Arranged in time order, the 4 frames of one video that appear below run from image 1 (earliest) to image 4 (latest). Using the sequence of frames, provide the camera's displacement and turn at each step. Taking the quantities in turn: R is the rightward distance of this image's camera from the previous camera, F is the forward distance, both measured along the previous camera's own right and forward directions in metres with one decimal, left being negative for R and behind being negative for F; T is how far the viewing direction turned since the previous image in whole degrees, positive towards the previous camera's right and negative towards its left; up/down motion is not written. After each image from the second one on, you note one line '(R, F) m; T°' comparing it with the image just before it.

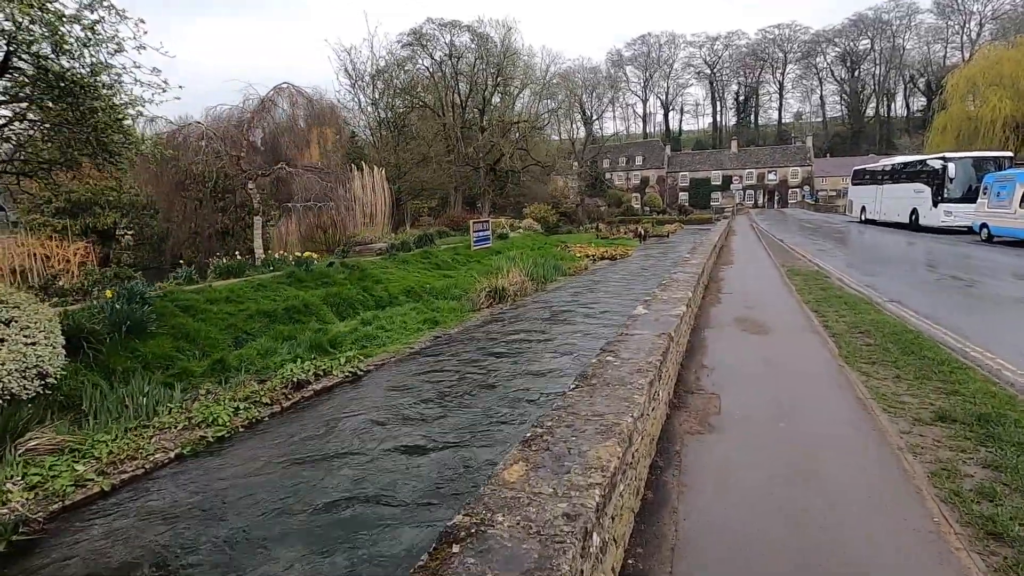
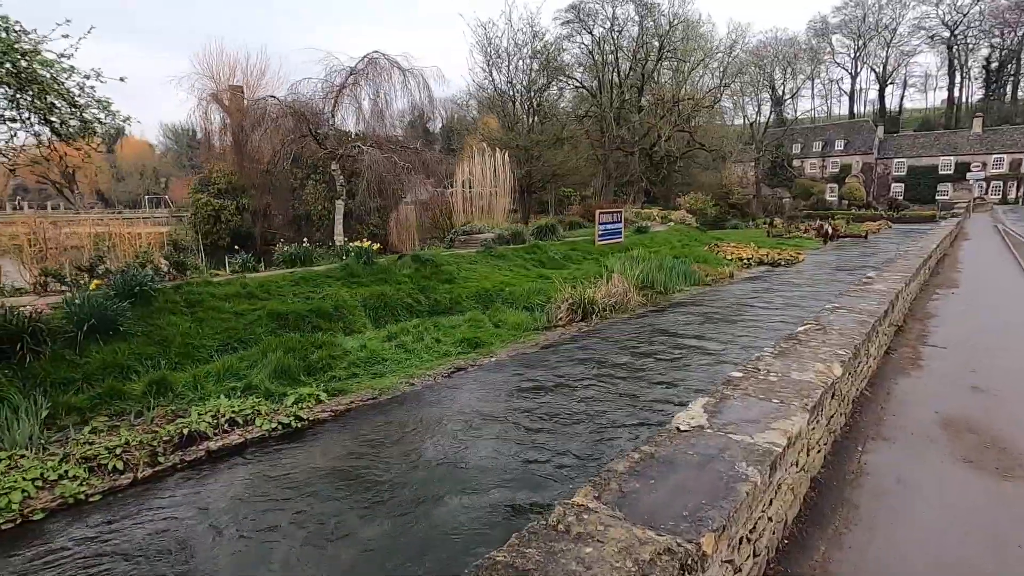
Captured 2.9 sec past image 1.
(+1.2, +2.7) m; -18°
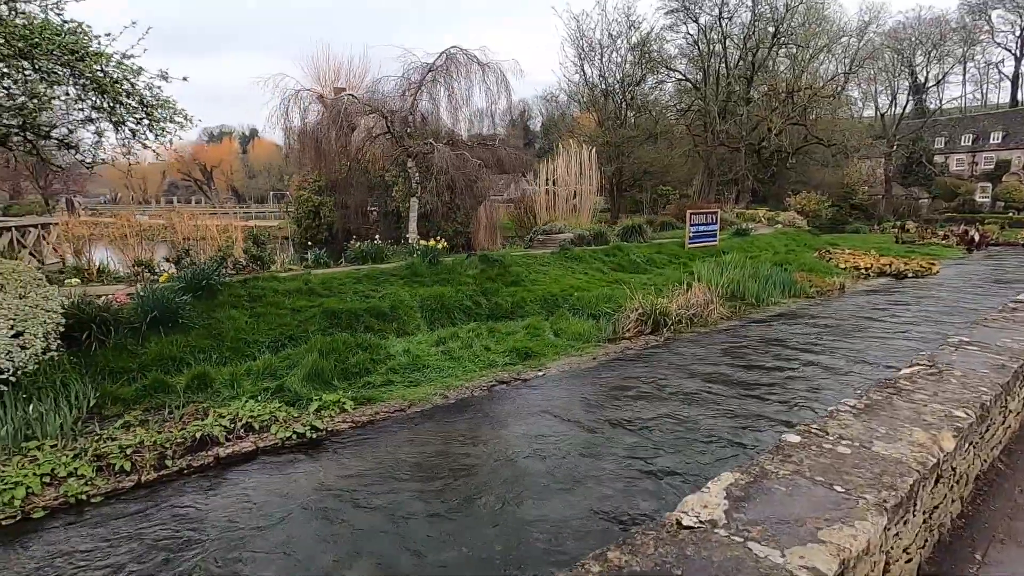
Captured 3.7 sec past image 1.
(+0.5, +0.6) m; -10°
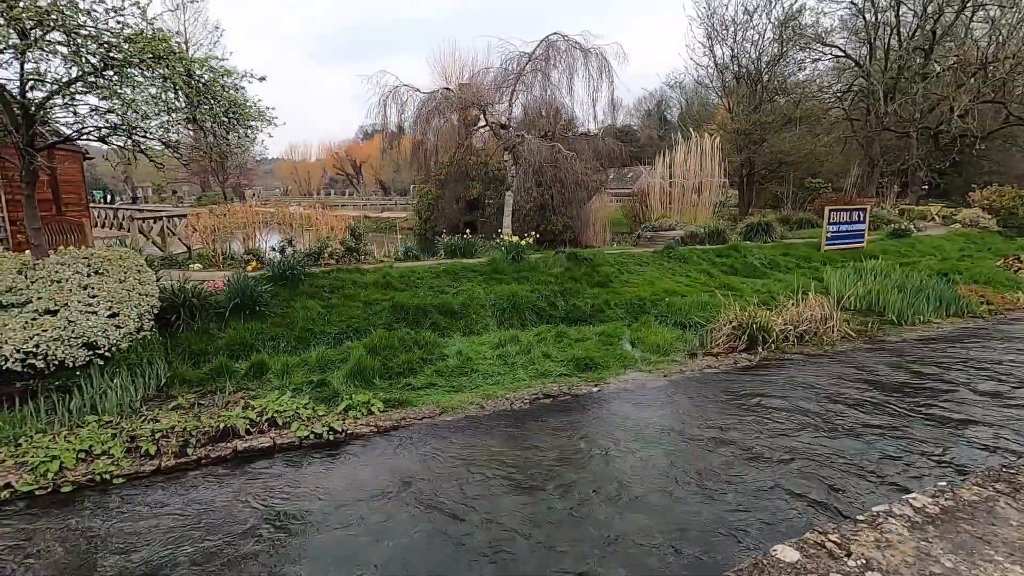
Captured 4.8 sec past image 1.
(+0.7, +0.6) m; -14°
